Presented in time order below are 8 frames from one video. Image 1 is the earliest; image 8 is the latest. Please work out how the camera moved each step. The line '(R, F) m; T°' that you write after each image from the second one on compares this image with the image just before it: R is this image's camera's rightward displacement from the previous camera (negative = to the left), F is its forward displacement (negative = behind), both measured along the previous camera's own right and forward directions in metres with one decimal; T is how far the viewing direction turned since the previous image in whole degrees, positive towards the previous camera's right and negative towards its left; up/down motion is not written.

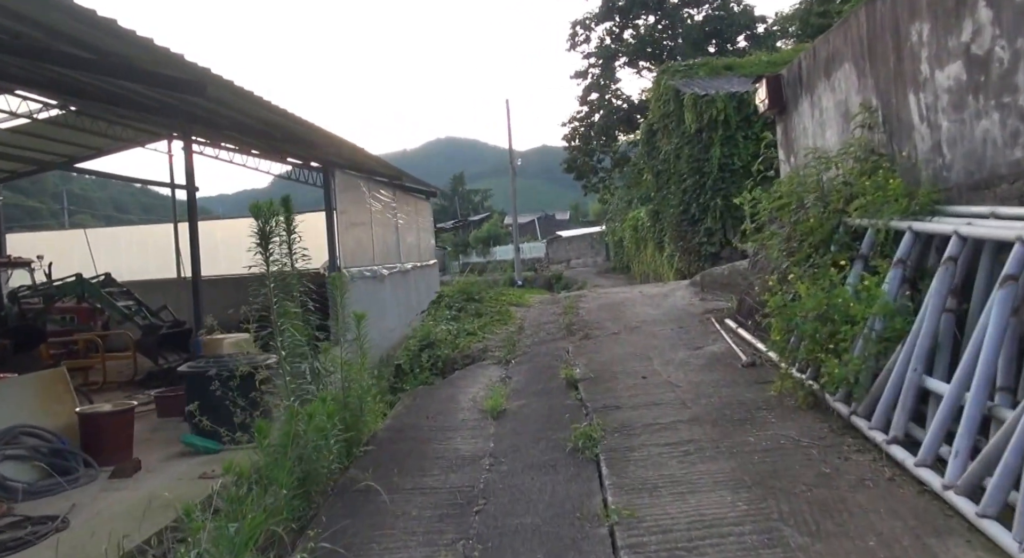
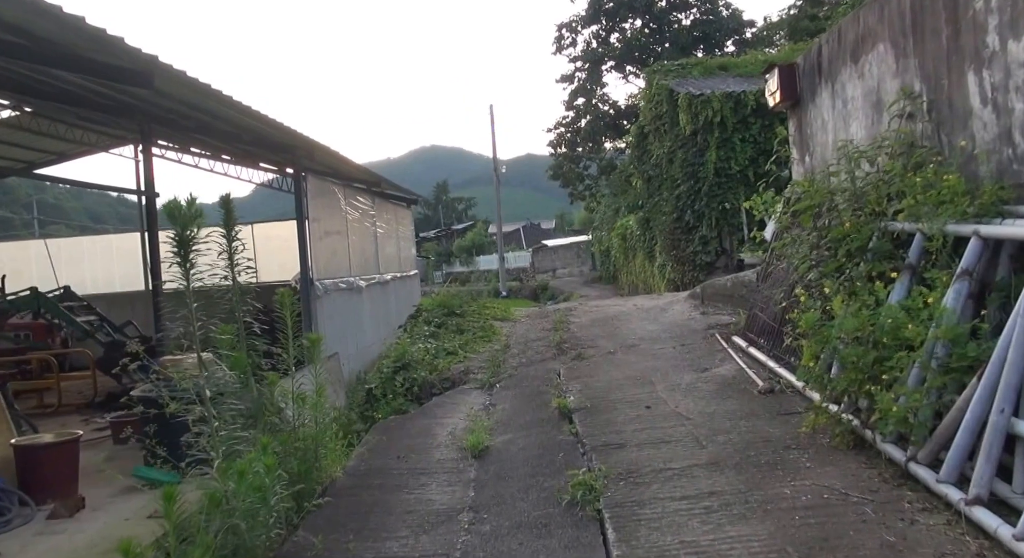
(0.0, +0.6) m; +1°
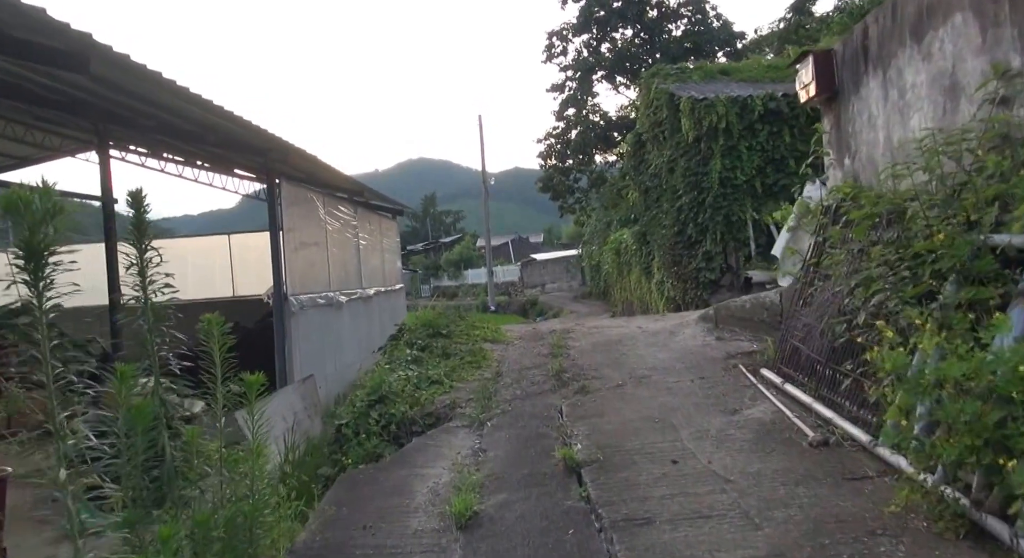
(0.0, +0.7) m; +1°
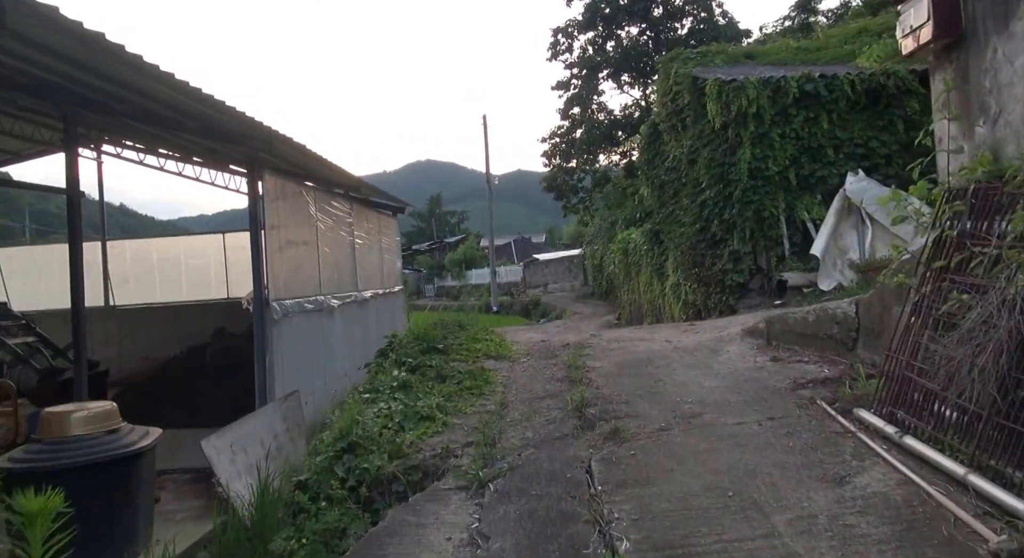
(0.0, +1.2) m; 0°
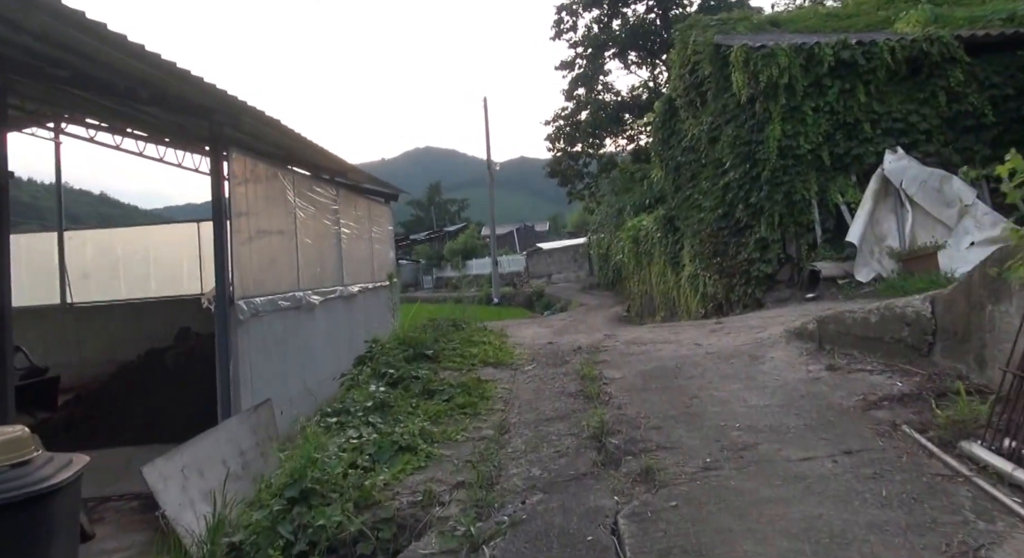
(0.0, +0.8) m; 0°
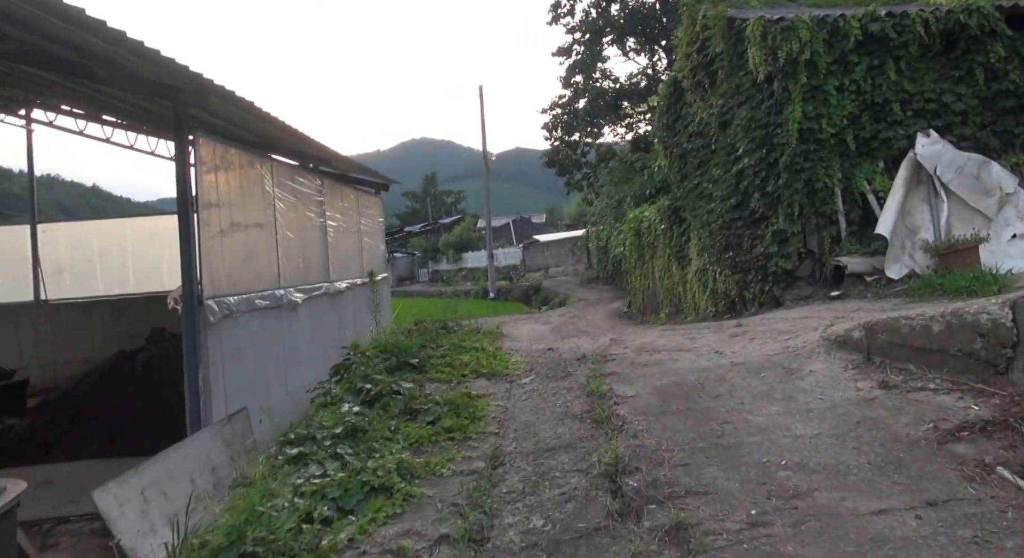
(0.0, +0.6) m; 0°
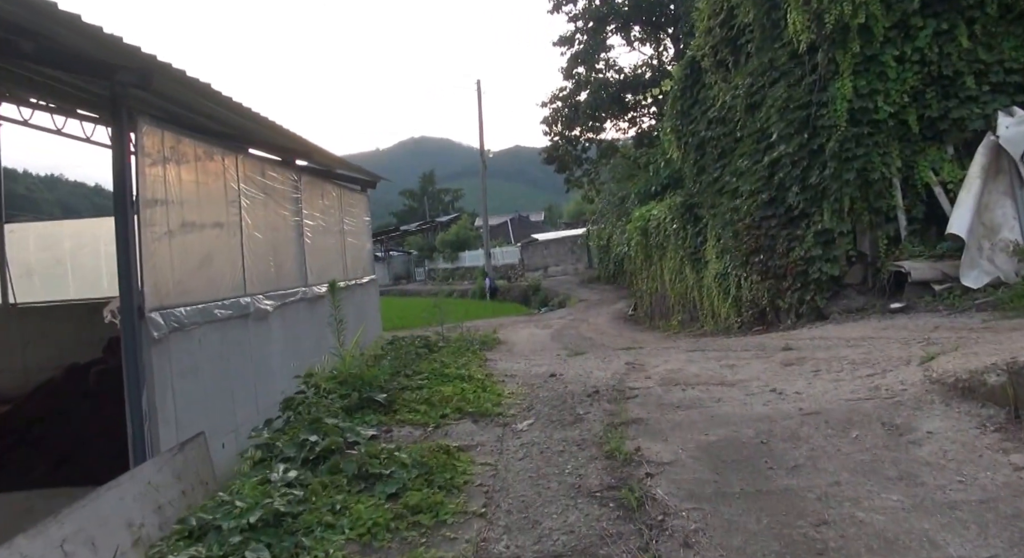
(0.0, +1.1) m; 0°
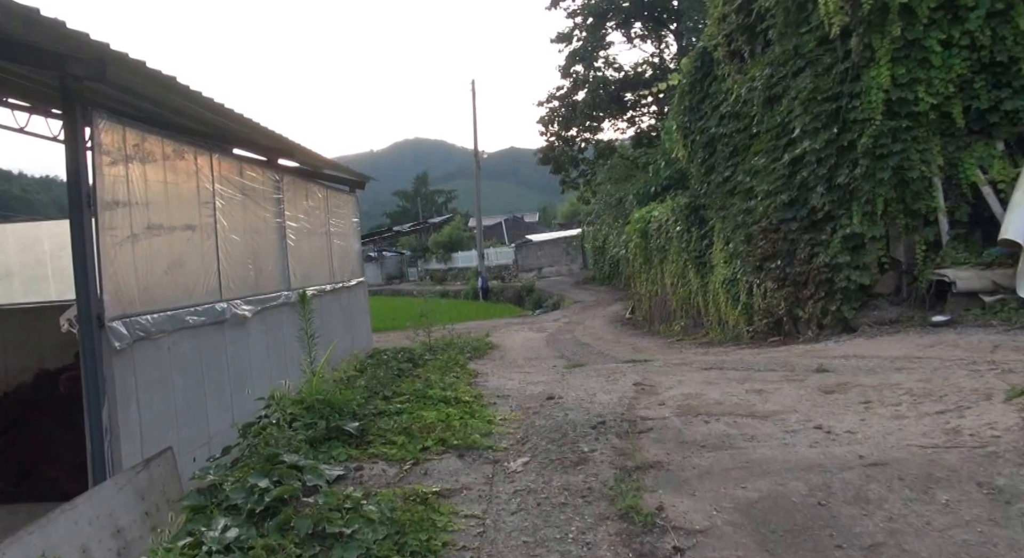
(0.0, +0.6) m; 0°
